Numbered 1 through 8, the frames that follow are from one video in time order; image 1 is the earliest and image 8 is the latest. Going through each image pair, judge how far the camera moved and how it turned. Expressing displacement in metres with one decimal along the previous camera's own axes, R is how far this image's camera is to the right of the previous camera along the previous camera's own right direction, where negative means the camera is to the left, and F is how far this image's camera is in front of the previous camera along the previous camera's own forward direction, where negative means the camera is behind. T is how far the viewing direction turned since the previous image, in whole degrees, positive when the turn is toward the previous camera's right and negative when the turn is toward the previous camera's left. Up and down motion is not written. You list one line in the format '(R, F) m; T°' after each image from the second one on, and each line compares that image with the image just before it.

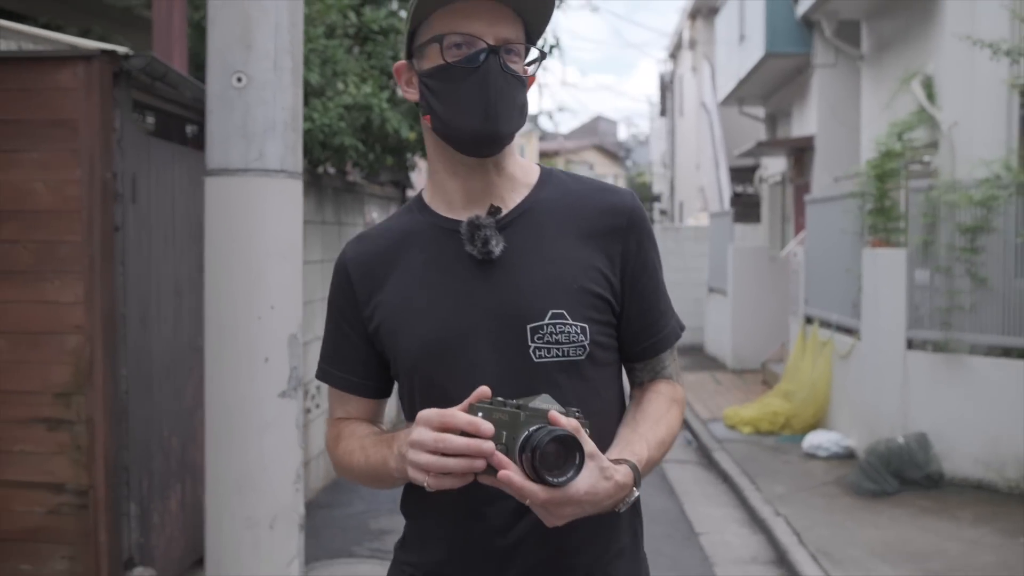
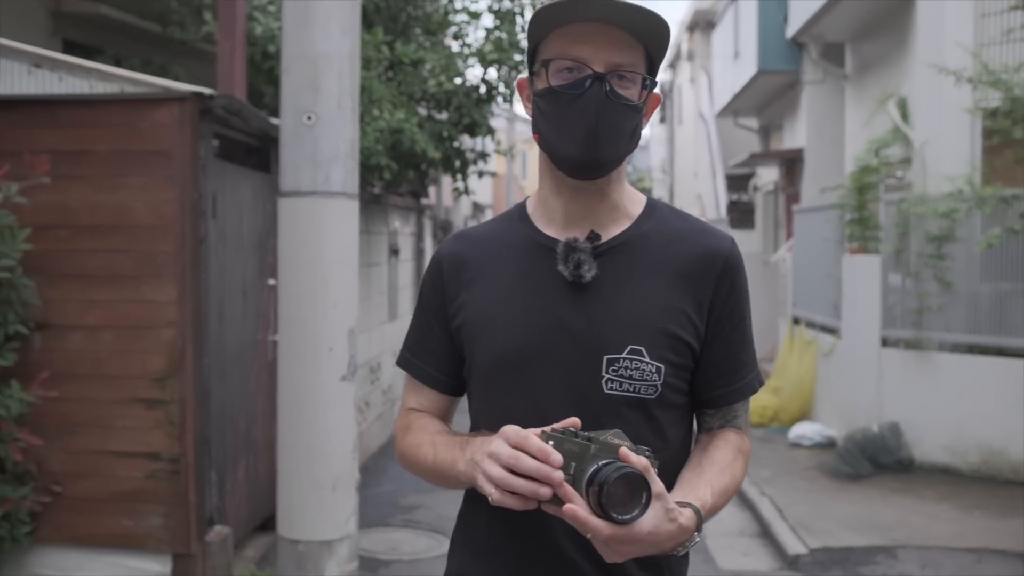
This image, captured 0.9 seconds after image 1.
(-0.1, -0.7) m; 0°
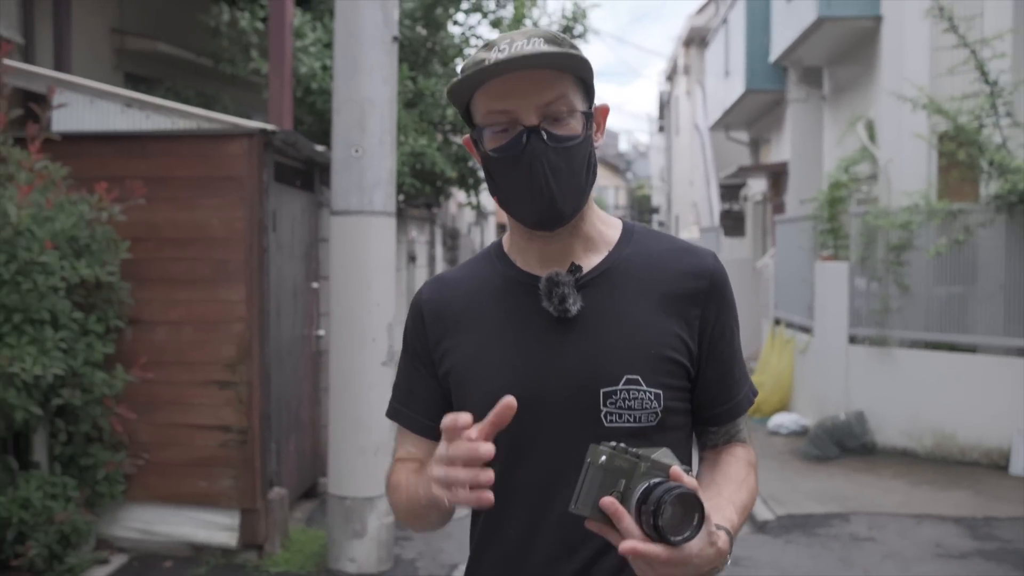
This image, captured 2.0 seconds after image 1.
(0.0, -0.9) m; 0°
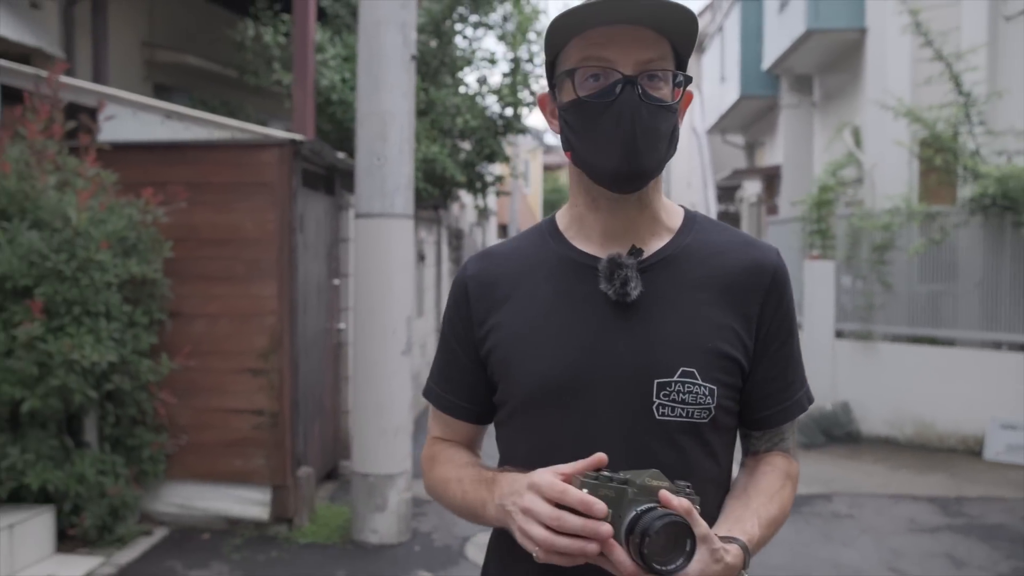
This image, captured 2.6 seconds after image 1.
(0.0, -0.5) m; 0°
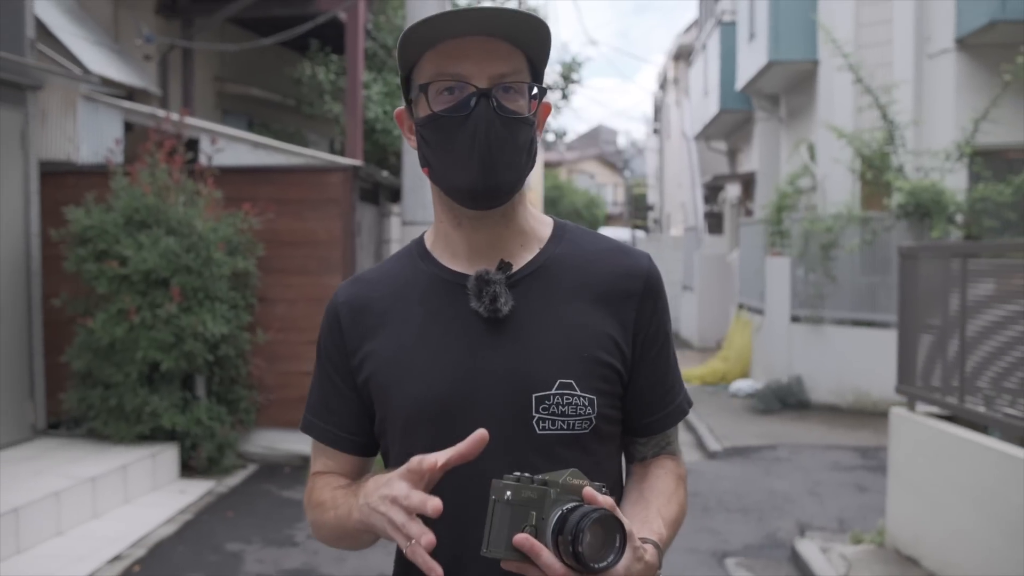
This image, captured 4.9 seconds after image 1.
(-0.1, -1.6) m; 0°
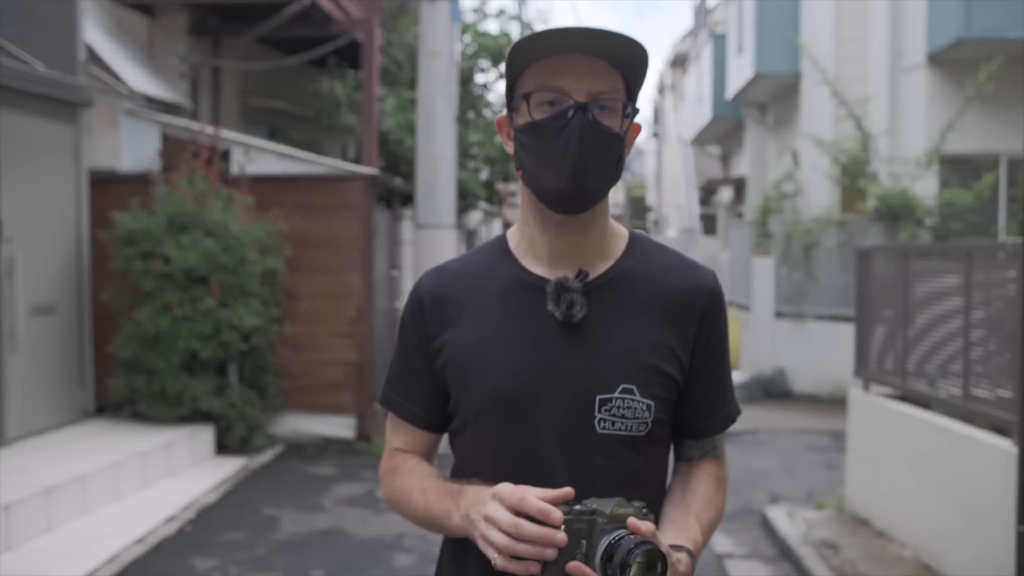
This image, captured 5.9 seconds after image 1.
(0.0, -0.7) m; 0°
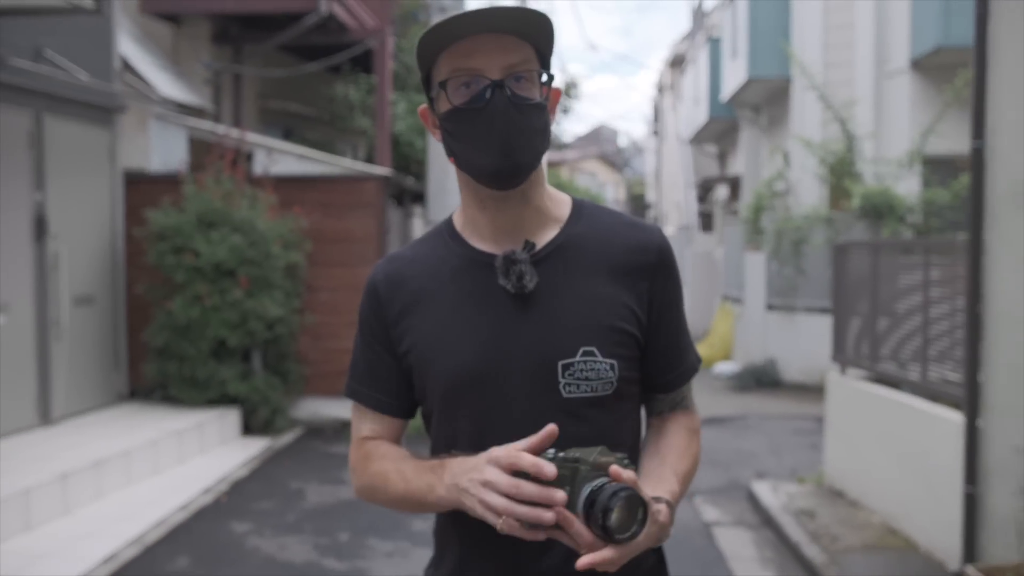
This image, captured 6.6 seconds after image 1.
(0.0, -0.6) m; 0°
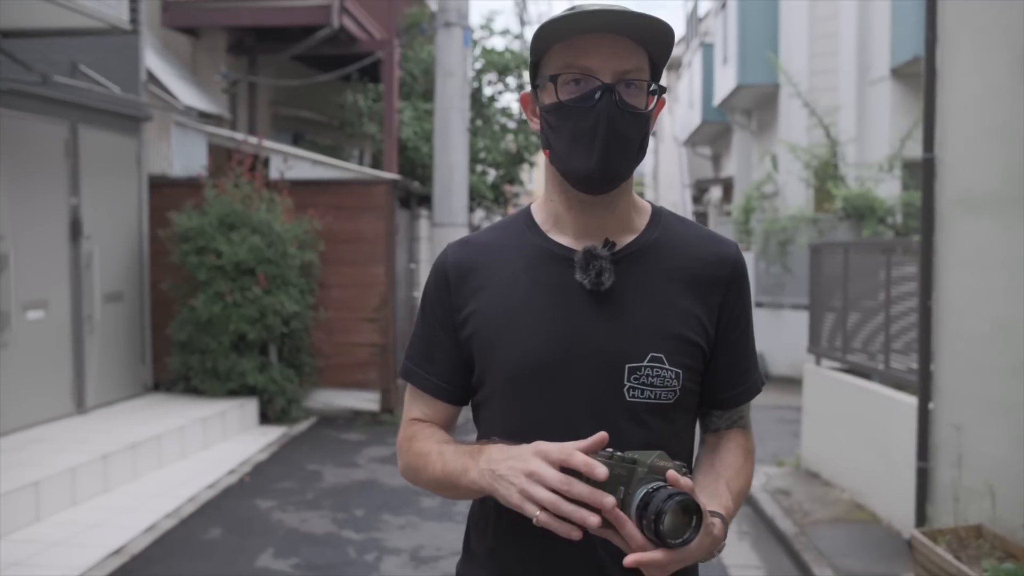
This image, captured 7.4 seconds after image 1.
(0.0, -0.5) m; 0°
